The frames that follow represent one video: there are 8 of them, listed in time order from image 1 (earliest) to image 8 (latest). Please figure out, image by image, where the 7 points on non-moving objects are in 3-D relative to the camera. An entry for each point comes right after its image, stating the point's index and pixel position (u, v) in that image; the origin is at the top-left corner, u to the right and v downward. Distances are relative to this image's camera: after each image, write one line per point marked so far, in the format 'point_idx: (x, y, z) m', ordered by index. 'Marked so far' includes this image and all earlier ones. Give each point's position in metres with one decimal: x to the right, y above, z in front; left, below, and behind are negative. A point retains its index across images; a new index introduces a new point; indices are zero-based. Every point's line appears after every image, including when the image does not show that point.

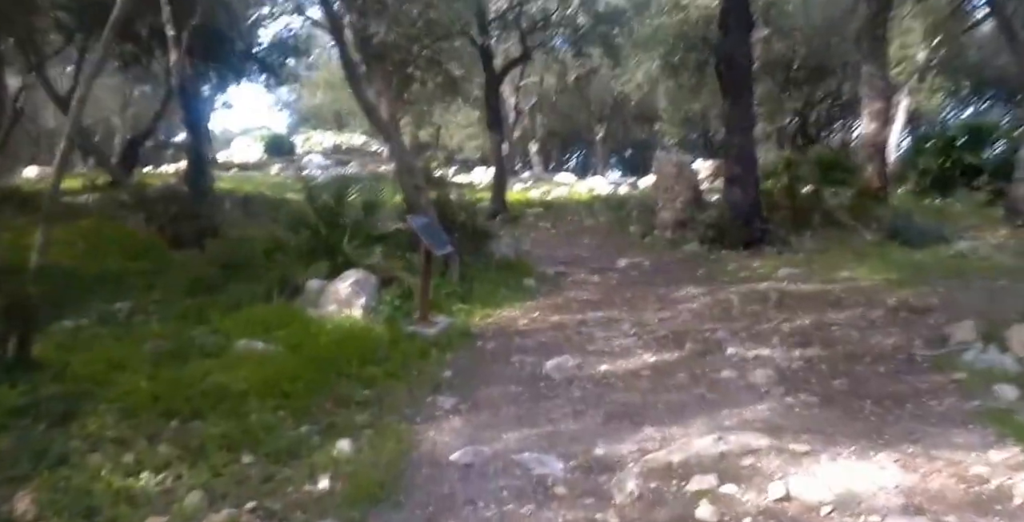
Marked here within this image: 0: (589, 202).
0: (+1.7, +1.3, +16.7) m
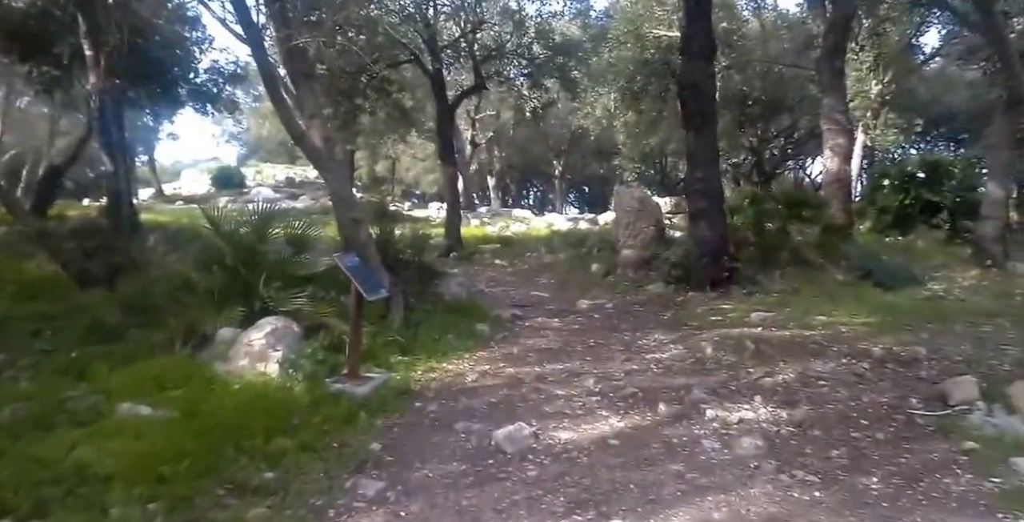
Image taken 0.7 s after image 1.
0: (+0.7, +0.5, +16.1) m
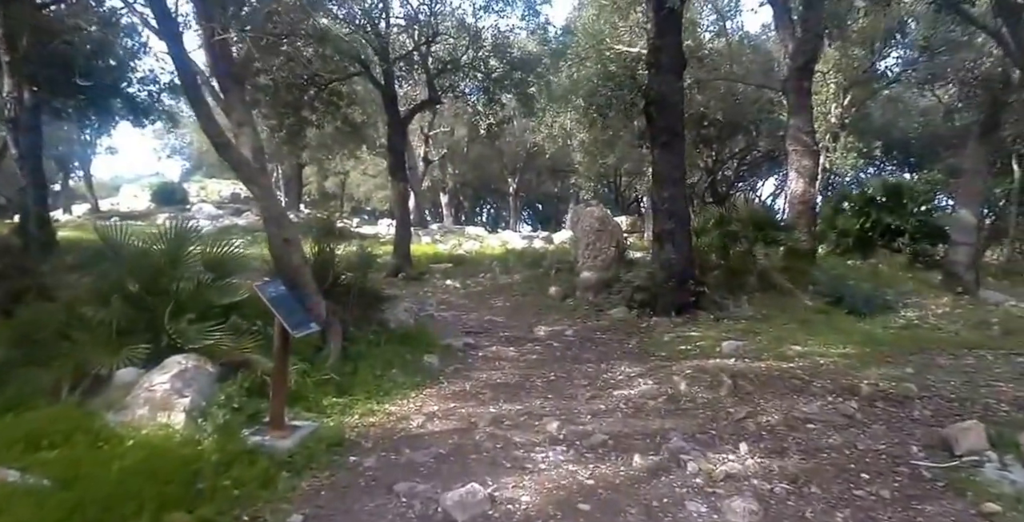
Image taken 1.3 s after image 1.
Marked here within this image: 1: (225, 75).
0: (-0.2, +0.1, +15.5) m
1: (-2.1, +1.4, +5.6) m
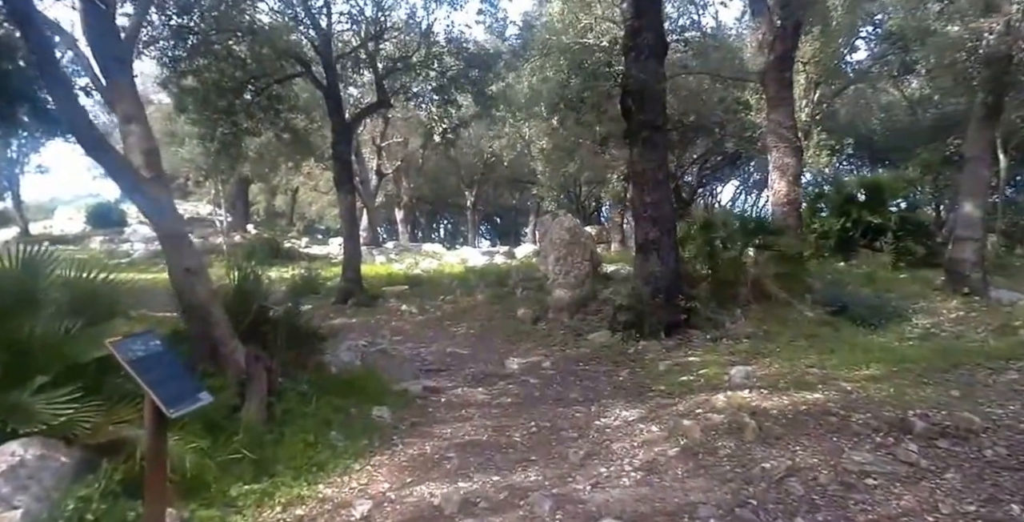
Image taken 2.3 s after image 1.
0: (-0.9, -0.3, +14.3) m
1: (-2.4, +1.2, +4.4) m
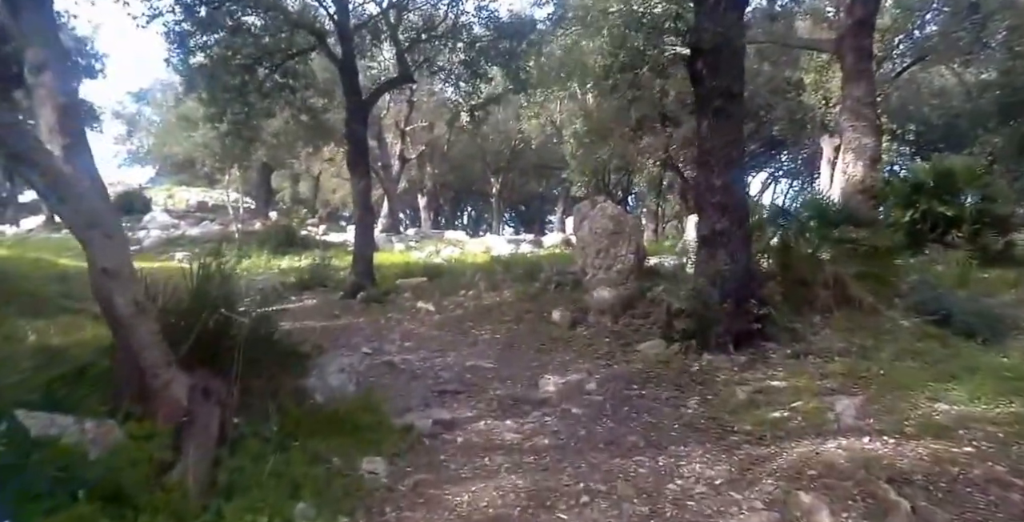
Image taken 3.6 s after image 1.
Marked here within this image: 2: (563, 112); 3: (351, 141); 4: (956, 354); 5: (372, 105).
0: (-0.4, -0.1, +13.1) m
1: (-2.2, +1.2, +3.2) m
2: (+1.2, +3.7, +19.0) m
3: (-2.2, +1.6, +10.3) m
4: (+3.3, -0.7, +5.6) m
5: (-2.0, +2.2, +10.5) m
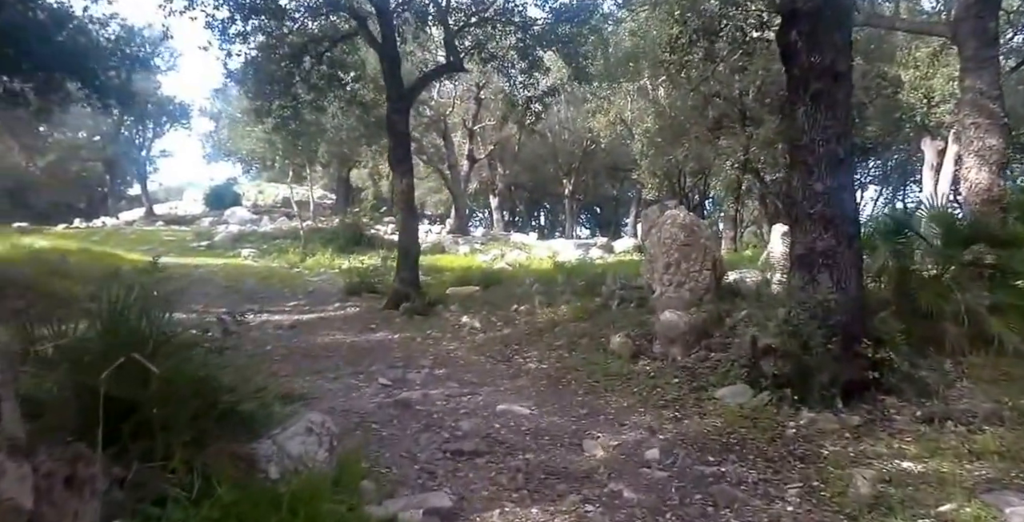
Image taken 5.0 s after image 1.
0: (+0.6, -0.2, +11.9) m
1: (-2.1, +1.1, +2.2) m
2: (+2.8, +3.6, +17.6) m
3: (-1.5, +1.6, +9.3) m
4: (+3.5, -0.9, +4.1) m
5: (-1.2, +2.1, +9.5) m
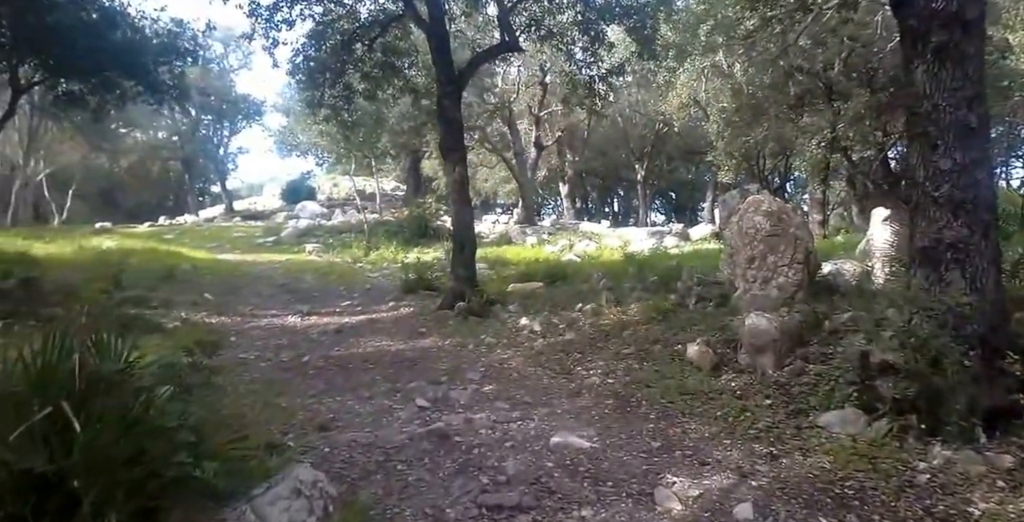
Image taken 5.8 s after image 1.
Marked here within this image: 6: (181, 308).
0: (+1.5, -0.1, +11.1) m
1: (-2.1, +1.0, +1.6) m
2: (+4.3, +3.8, +16.4) m
3: (-0.8, +1.6, +8.6) m
4: (+3.8, -0.9, +3.0) m
5: (-0.5, +2.2, +8.8) m
6: (-3.7, -0.5, +8.3) m
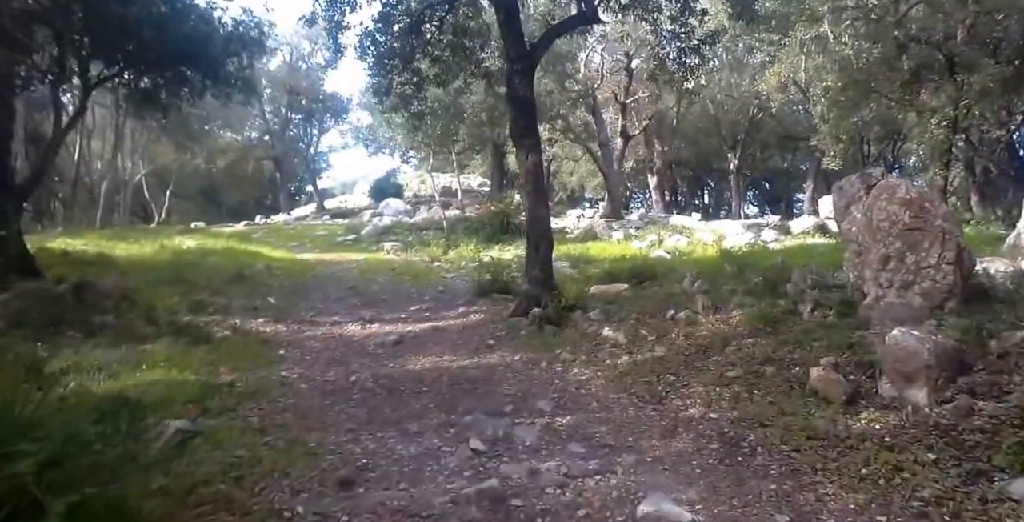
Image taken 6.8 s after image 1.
0: (+2.6, -0.1, +9.9) m
1: (-2.0, +1.0, +0.9) m
2: (+6.0, +3.9, +14.9) m
3: (0.0, +1.6, +7.7) m
4: (+3.9, -0.9, +1.6) m
5: (+0.3, +2.2, +7.9) m
6: (-2.9, -0.6, +7.8) m
